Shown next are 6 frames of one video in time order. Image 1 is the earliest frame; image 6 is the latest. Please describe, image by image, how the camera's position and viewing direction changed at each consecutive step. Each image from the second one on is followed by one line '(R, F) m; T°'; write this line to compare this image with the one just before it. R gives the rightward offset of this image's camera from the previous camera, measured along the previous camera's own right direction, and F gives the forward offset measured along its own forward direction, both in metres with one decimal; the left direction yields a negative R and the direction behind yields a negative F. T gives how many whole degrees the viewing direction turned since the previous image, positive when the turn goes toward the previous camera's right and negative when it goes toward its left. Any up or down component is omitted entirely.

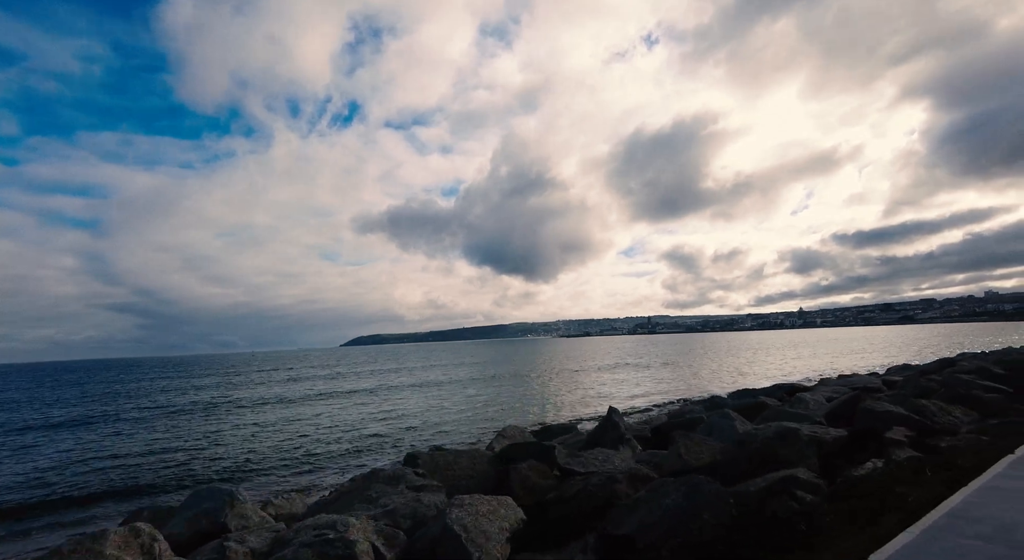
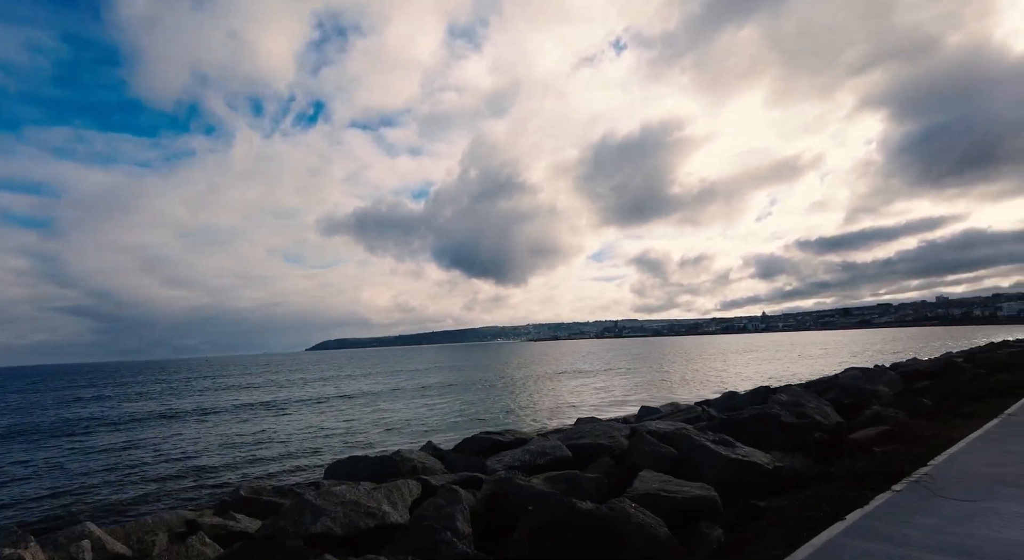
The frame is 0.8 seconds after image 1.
(+5.0, +3.4) m; +3°
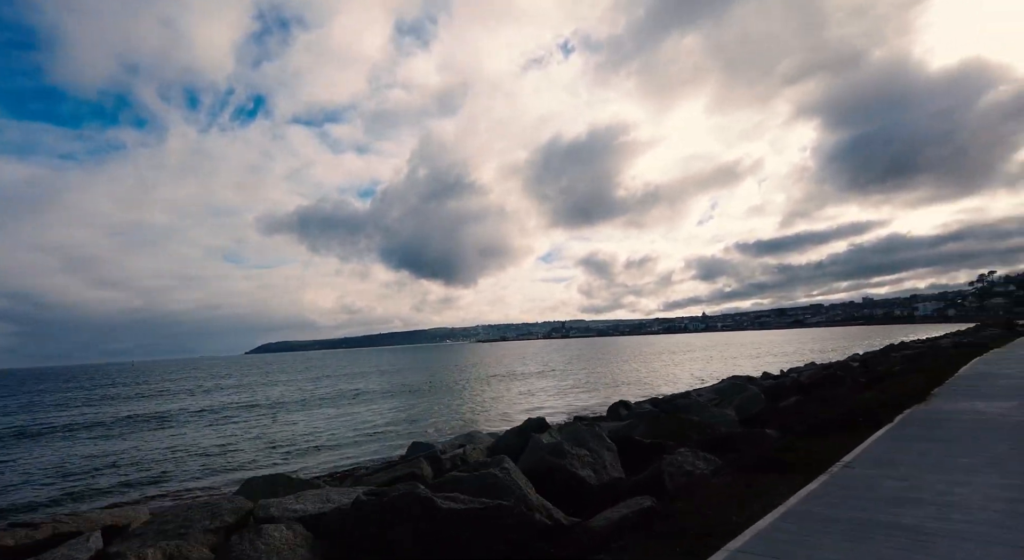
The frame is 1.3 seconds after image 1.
(+2.8, +2.2) m; +5°
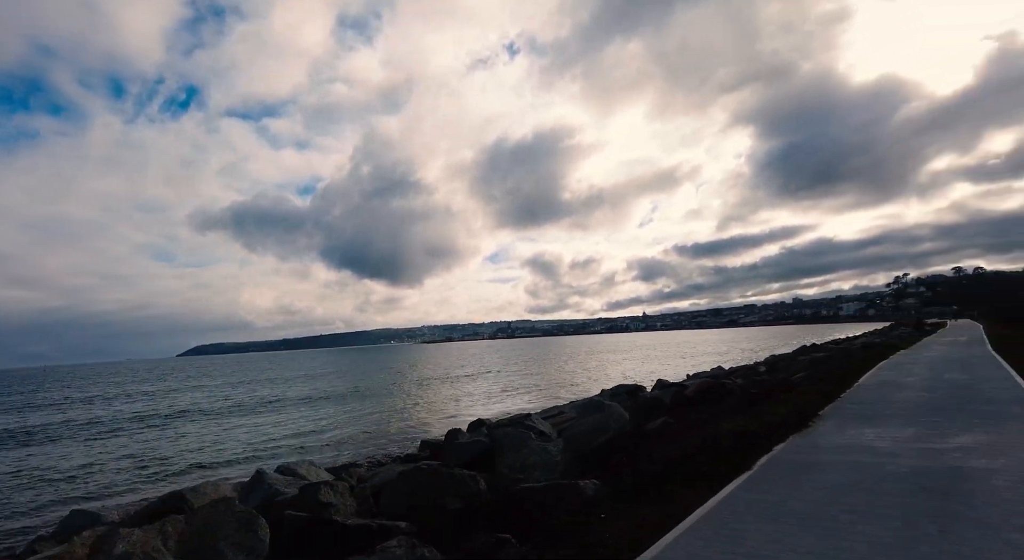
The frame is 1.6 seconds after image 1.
(+1.9, +1.8) m; +6°
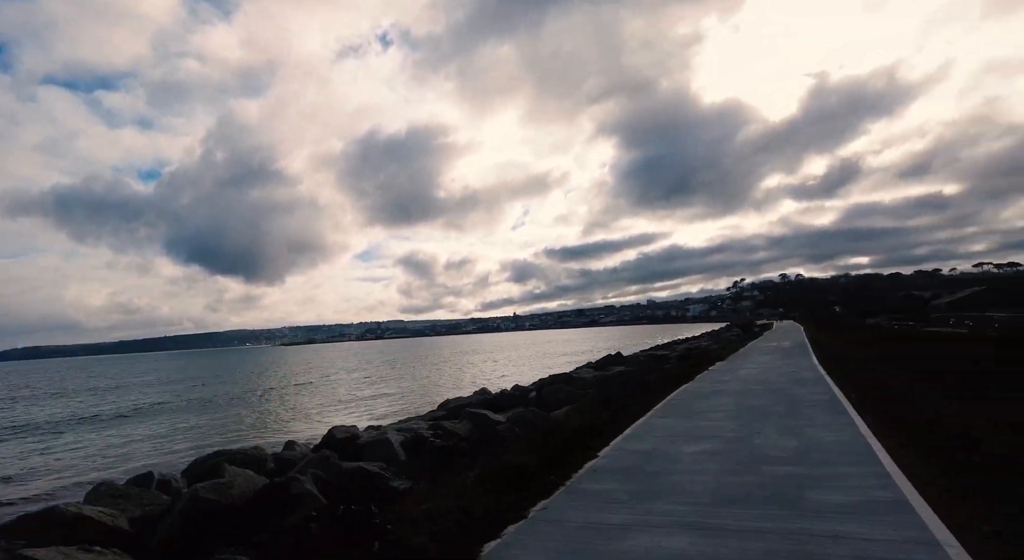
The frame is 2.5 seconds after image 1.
(+3.7, +4.2) m; +14°
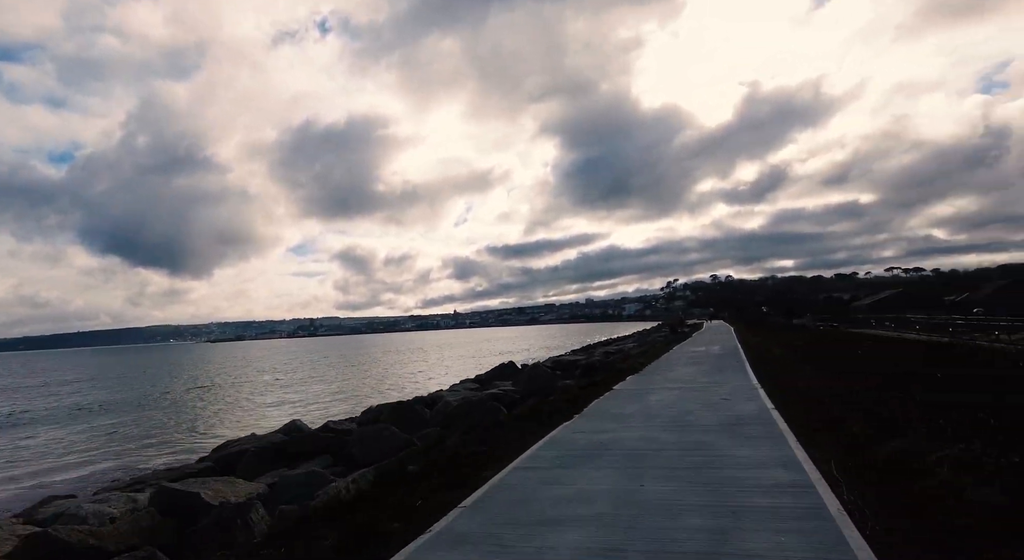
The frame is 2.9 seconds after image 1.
(+1.3, +2.5) m; +6°
